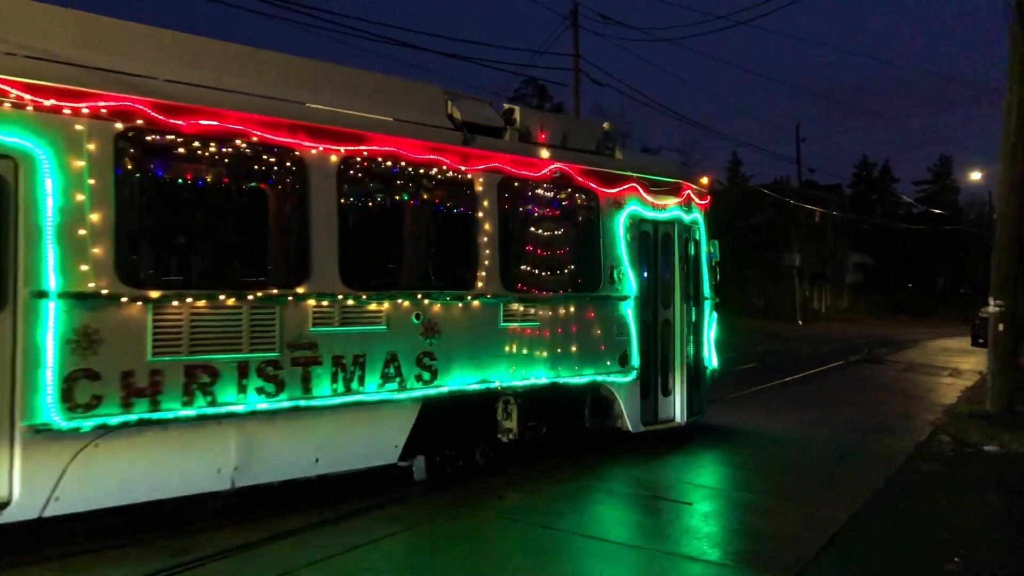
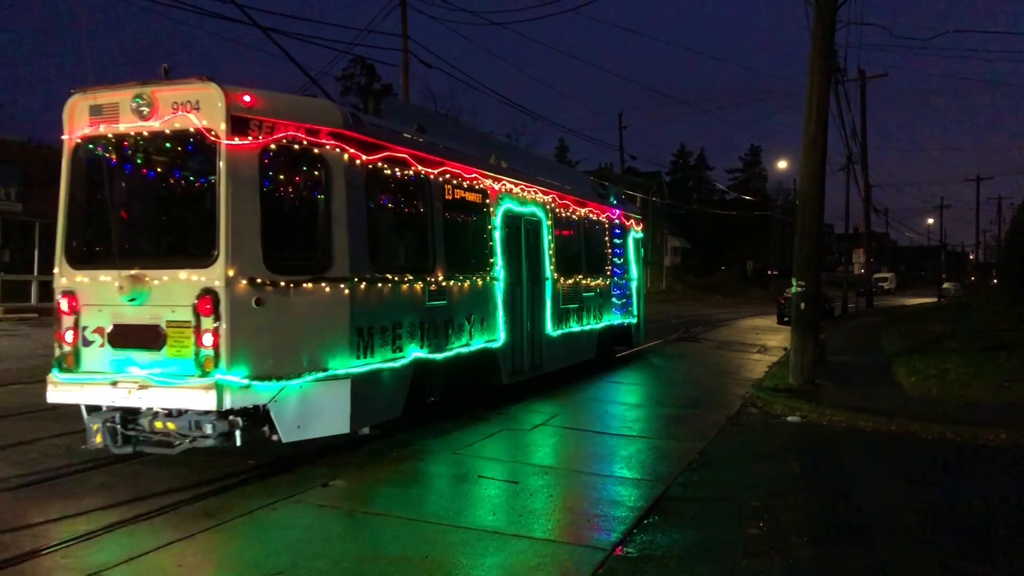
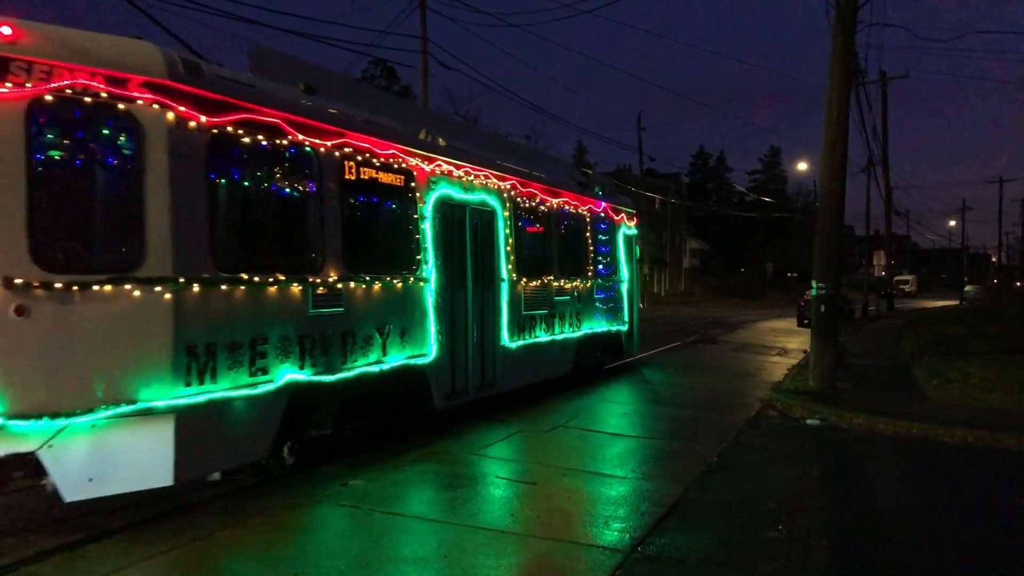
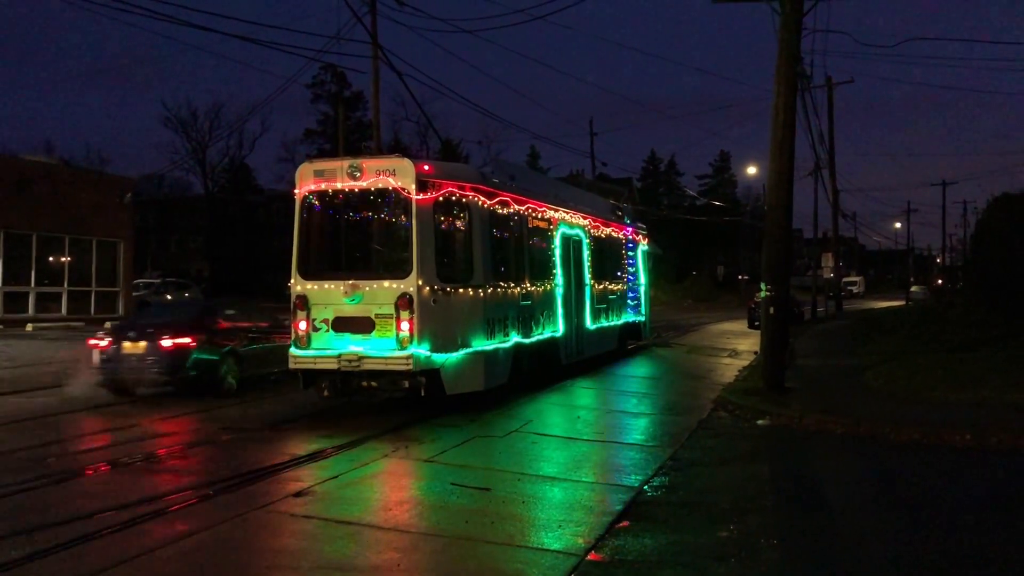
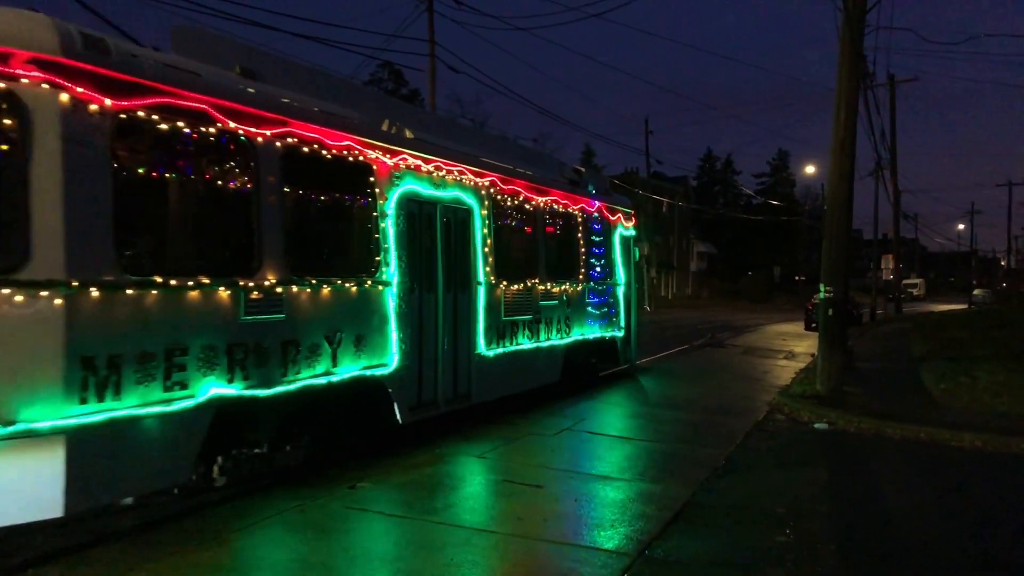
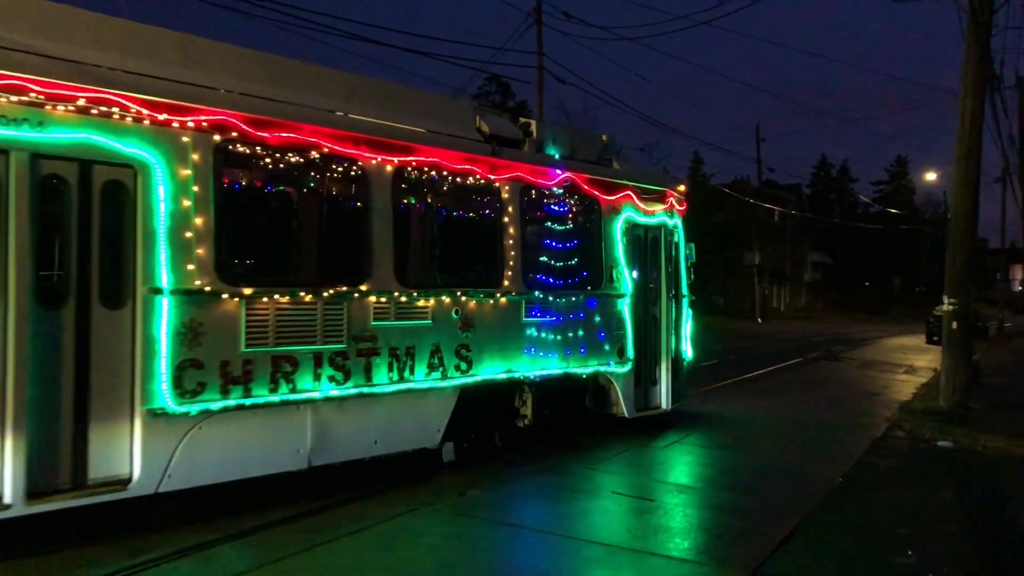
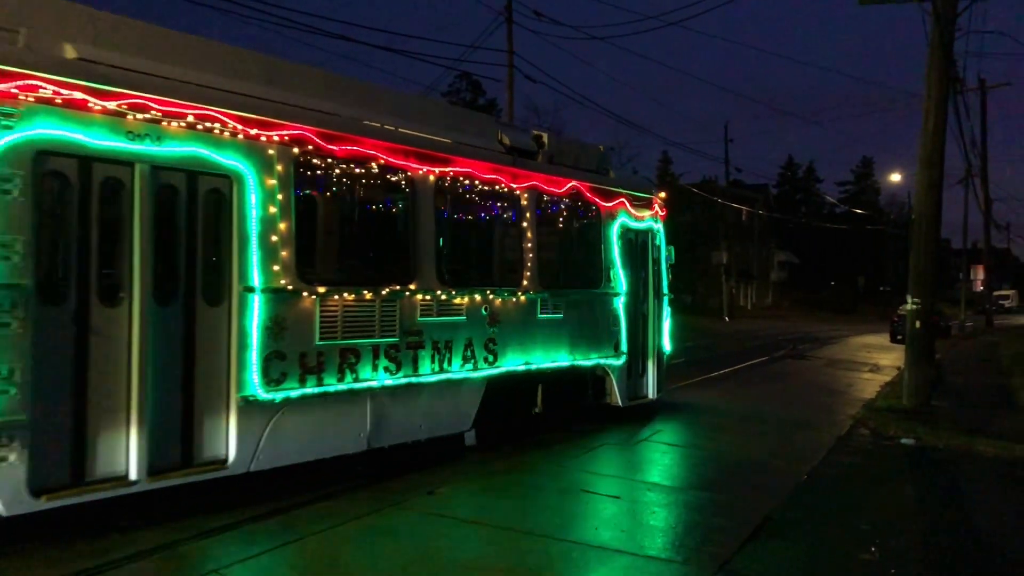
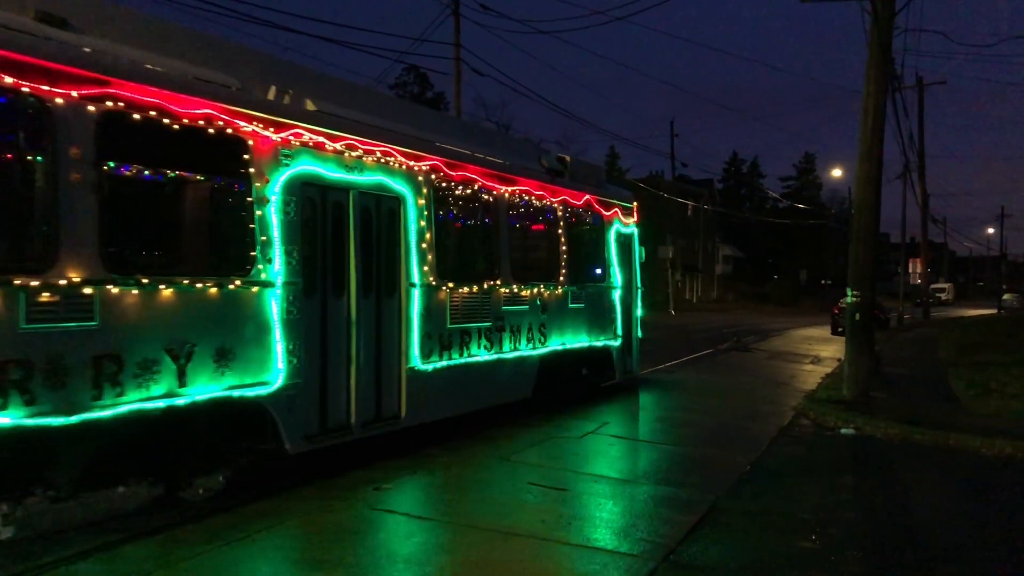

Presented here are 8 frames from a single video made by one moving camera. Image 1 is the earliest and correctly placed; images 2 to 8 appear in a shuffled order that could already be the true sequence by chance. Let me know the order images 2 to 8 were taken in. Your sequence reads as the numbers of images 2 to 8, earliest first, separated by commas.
6, 7, 8, 5, 3, 2, 4
